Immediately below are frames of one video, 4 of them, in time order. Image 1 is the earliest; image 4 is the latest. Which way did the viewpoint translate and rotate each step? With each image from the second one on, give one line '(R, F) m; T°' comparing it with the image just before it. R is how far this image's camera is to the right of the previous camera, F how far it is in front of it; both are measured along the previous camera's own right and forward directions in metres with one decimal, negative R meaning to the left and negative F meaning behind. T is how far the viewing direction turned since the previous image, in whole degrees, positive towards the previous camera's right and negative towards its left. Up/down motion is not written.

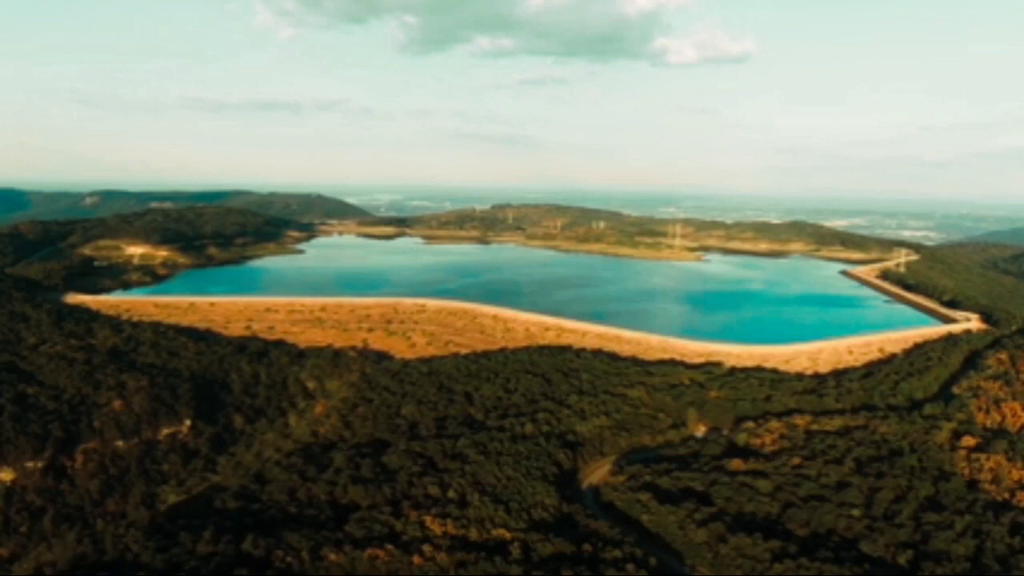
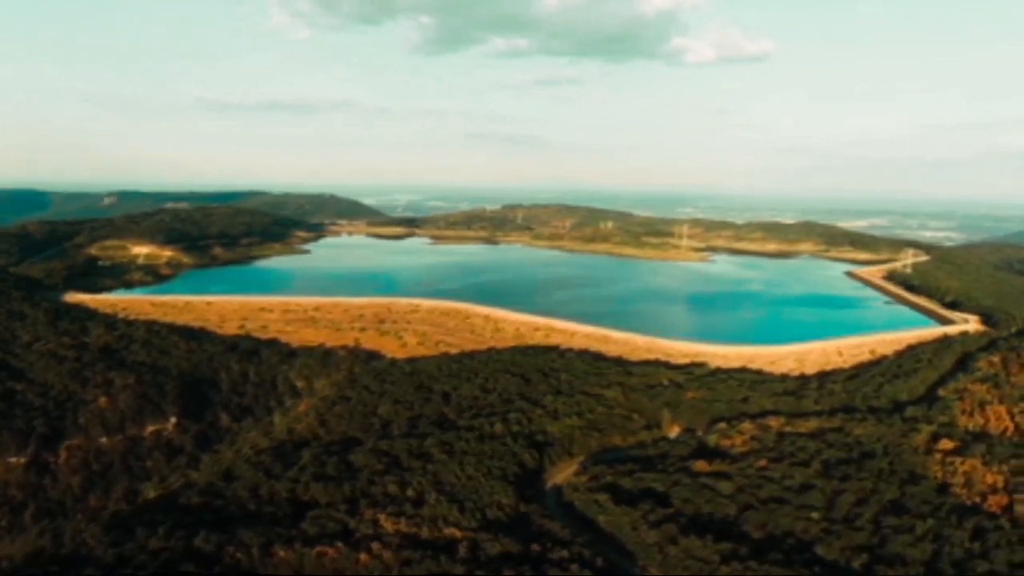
(+2.7, 0.0) m; -2°
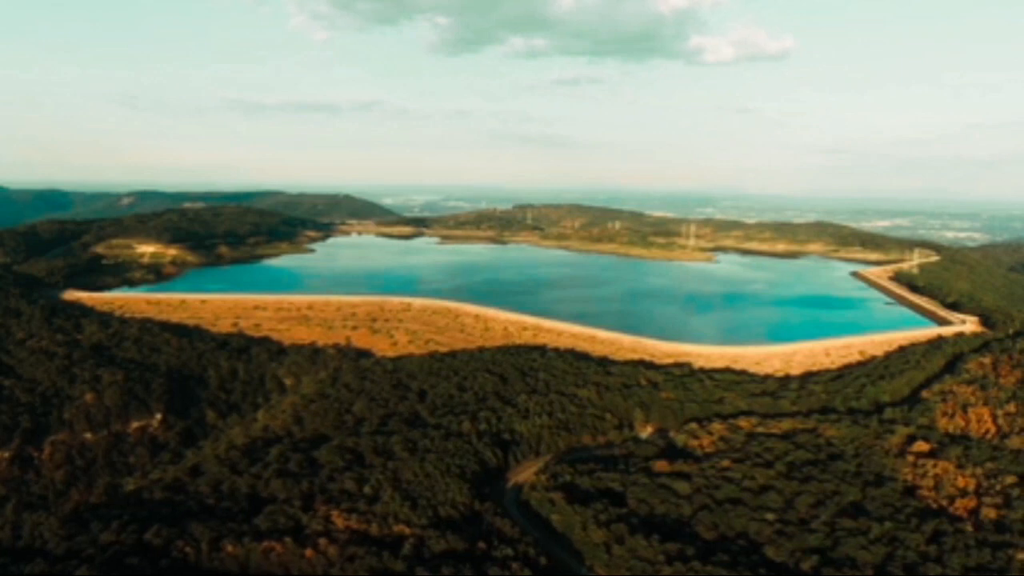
(+2.9, 0.0) m; -2°
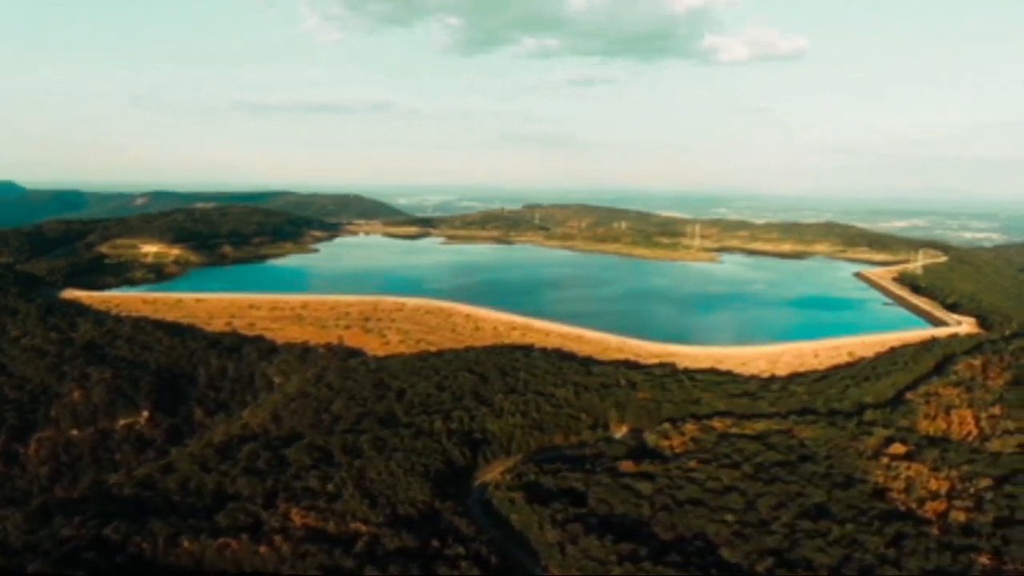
(+2.4, 0.0) m; -1°
